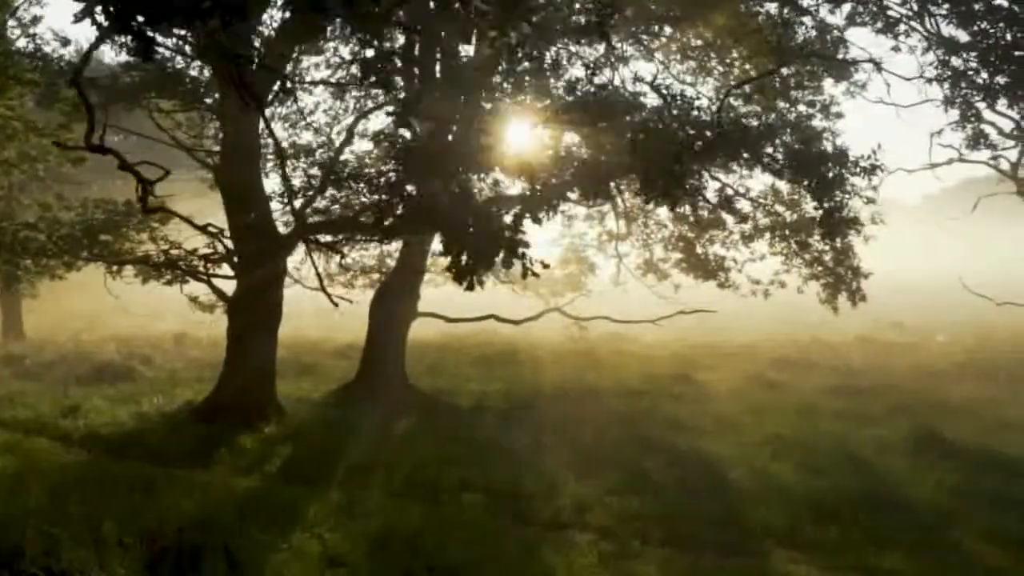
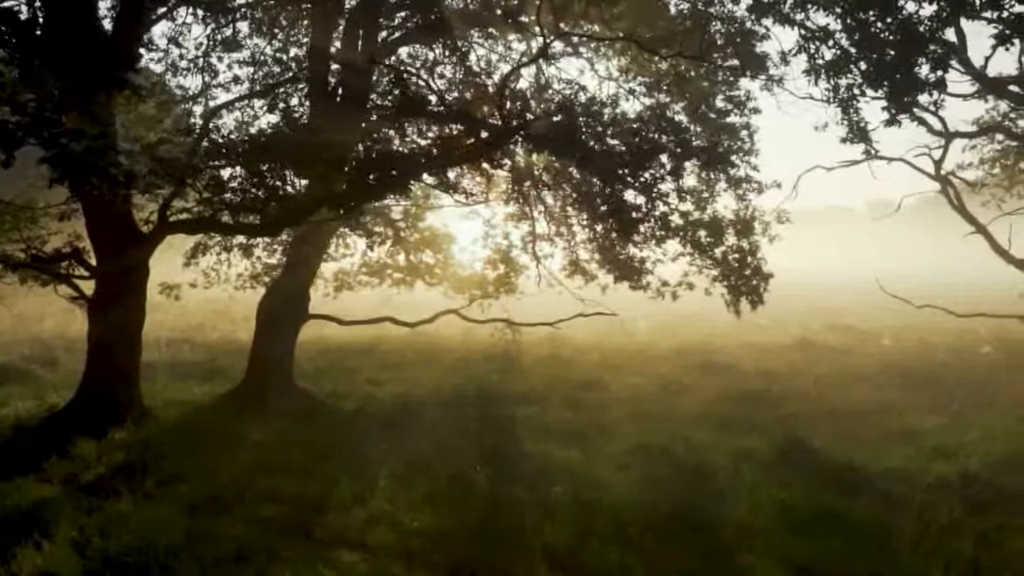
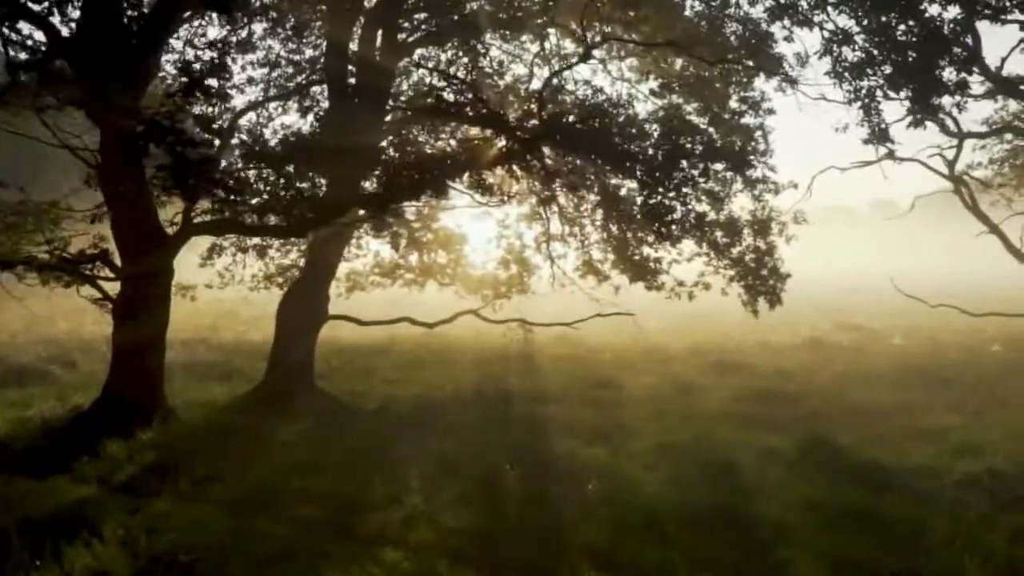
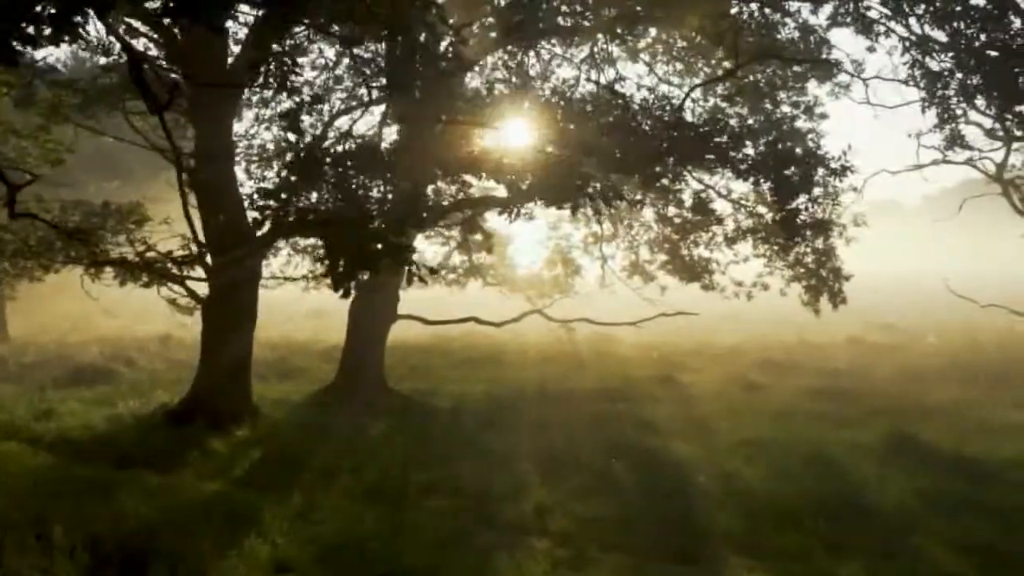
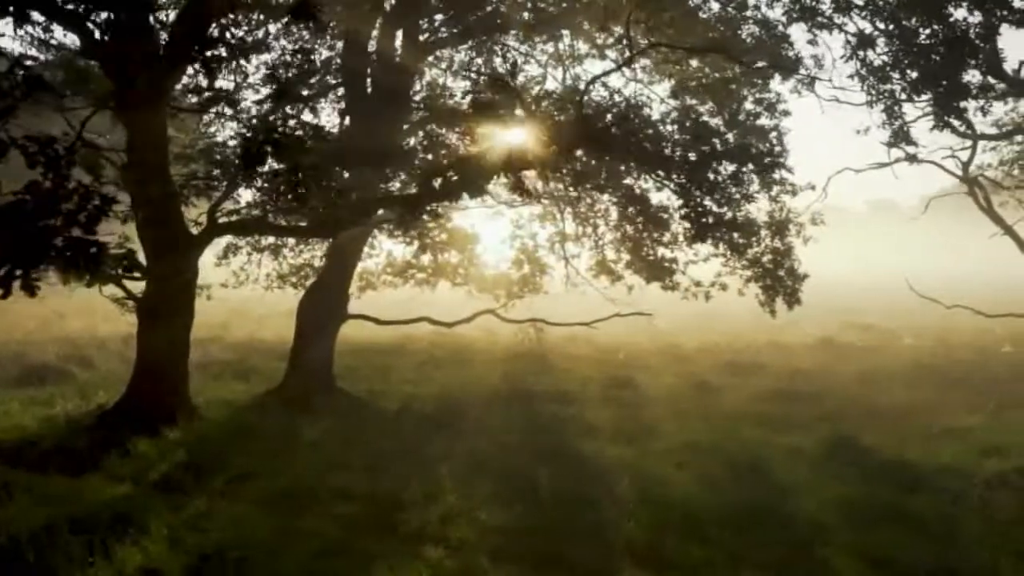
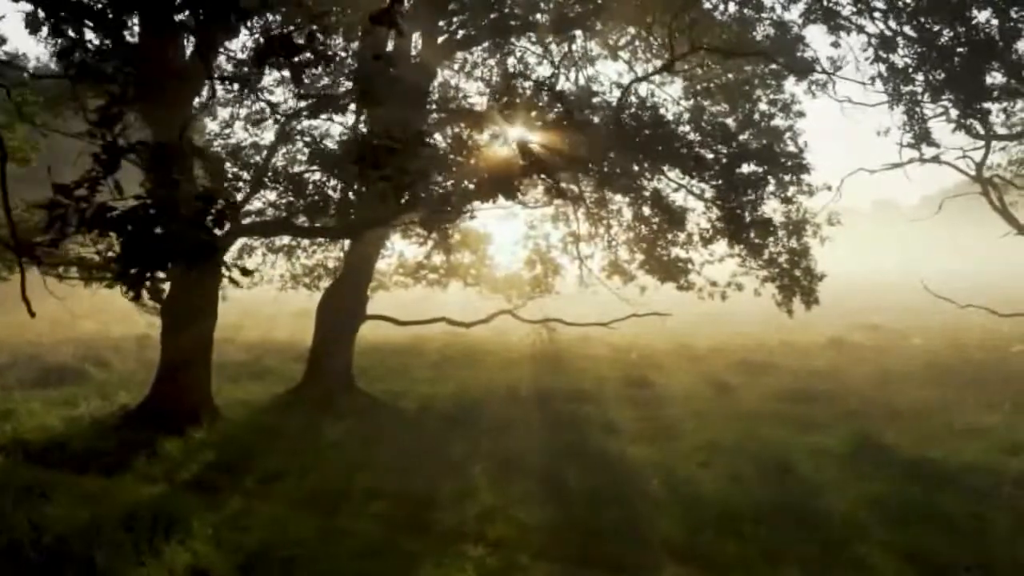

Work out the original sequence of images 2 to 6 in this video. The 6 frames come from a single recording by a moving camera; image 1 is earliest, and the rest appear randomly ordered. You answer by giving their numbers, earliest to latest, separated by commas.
4, 6, 5, 3, 2
